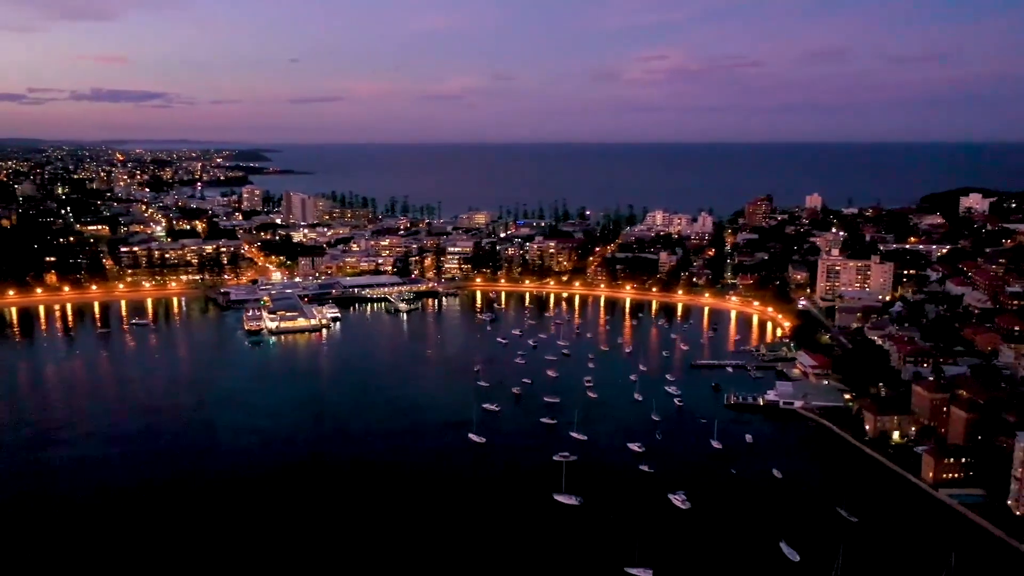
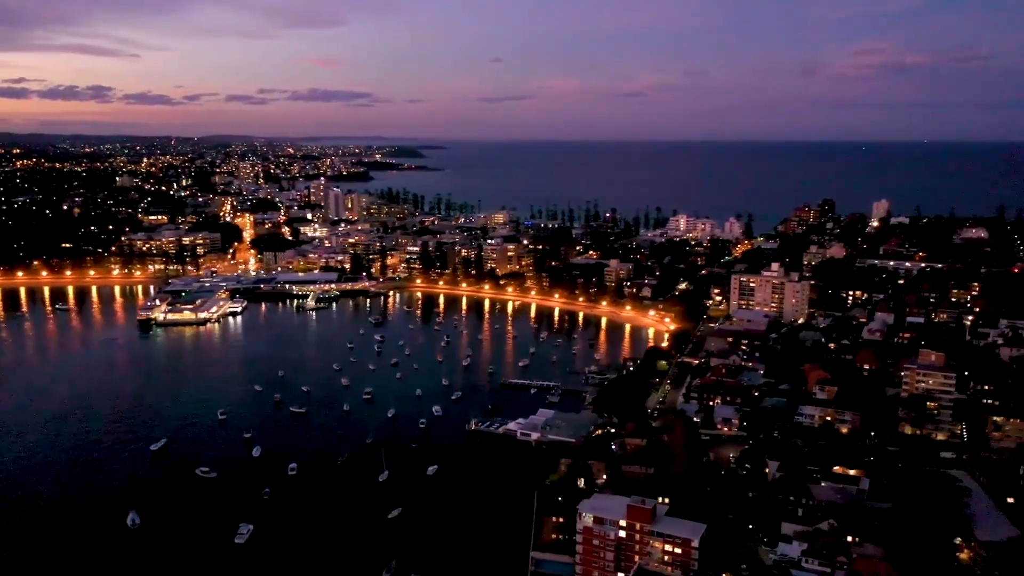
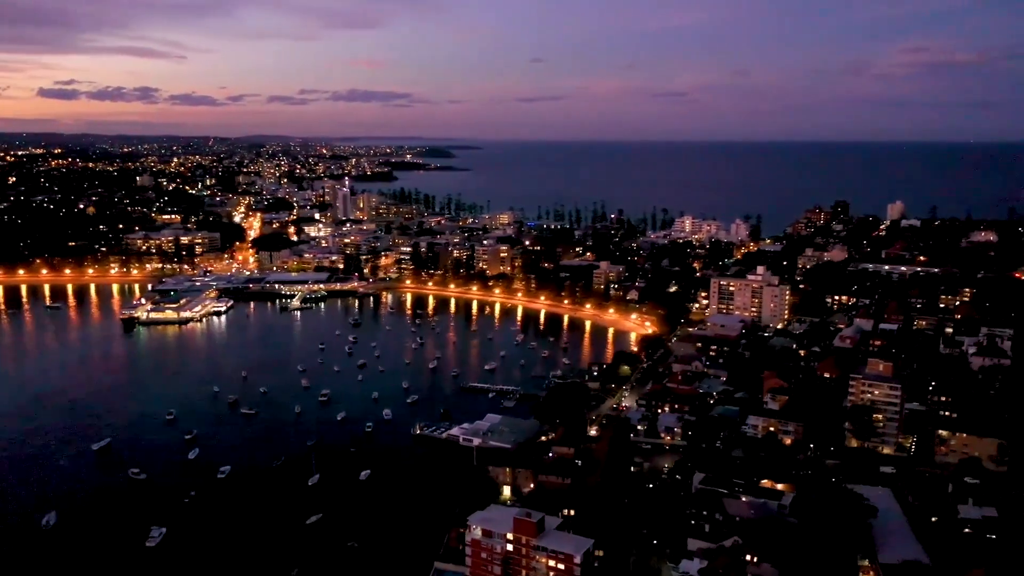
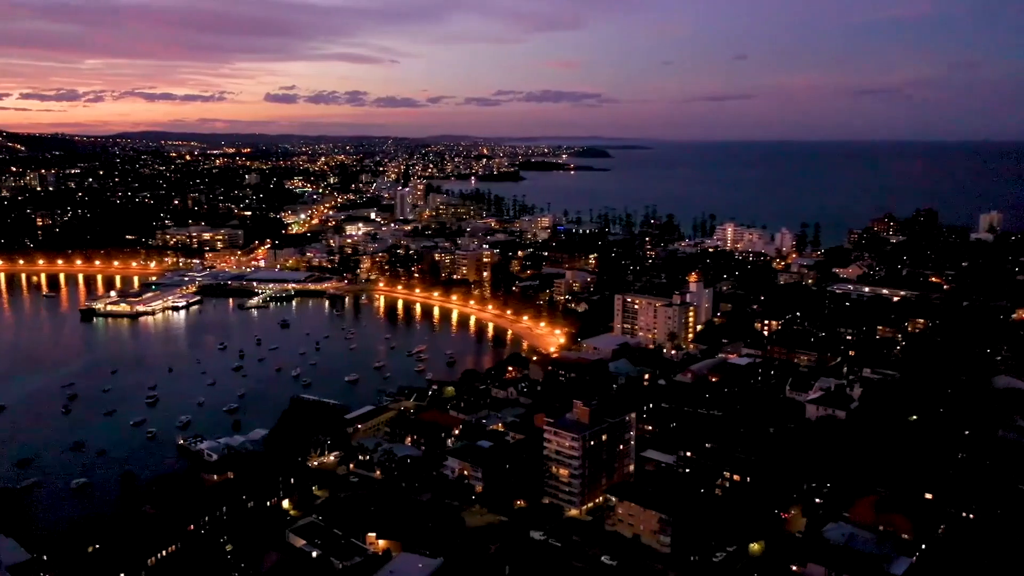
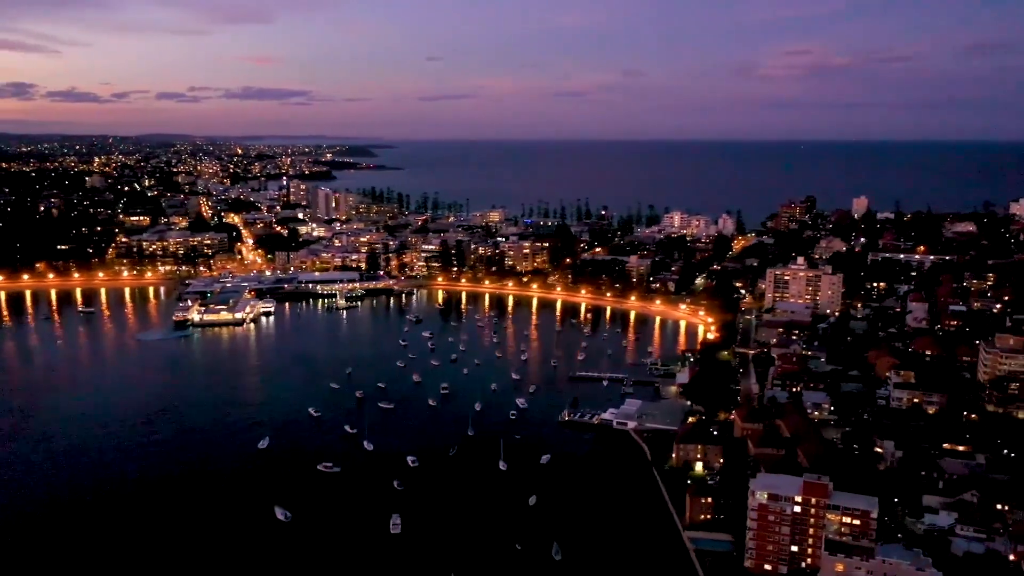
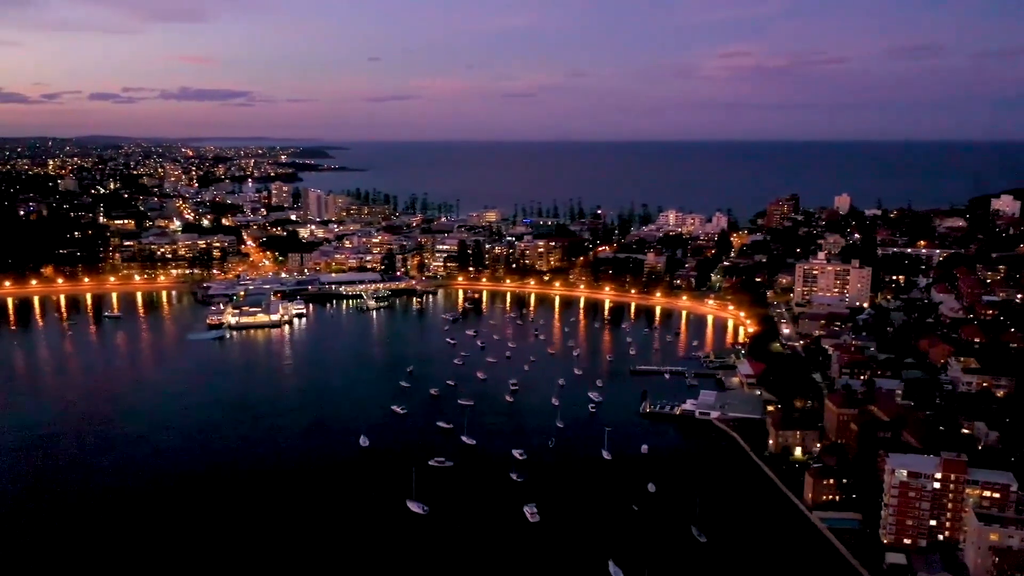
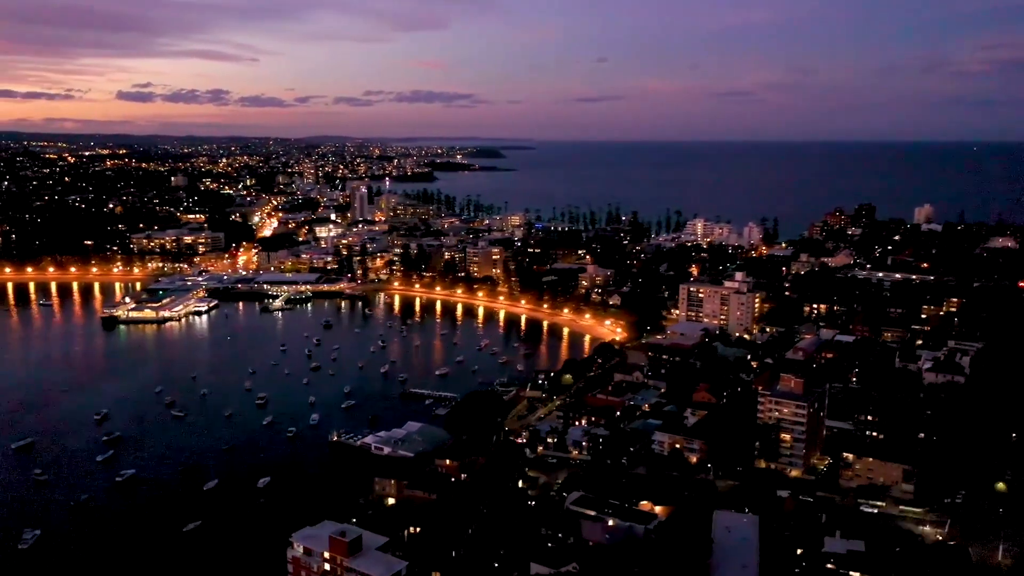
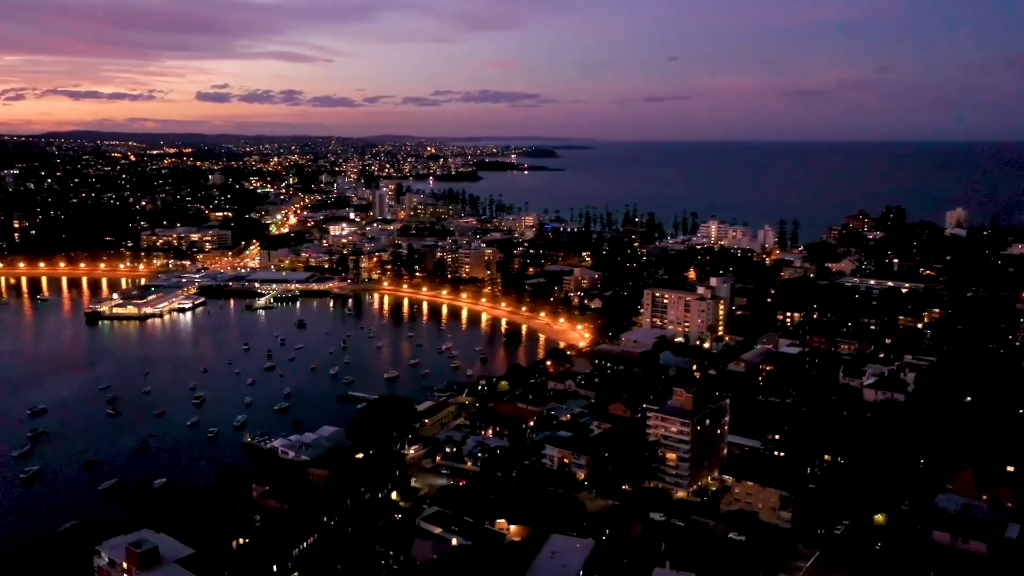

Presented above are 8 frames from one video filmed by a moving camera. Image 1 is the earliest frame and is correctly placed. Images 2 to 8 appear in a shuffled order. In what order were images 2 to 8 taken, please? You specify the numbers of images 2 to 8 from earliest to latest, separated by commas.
6, 5, 2, 3, 7, 8, 4
